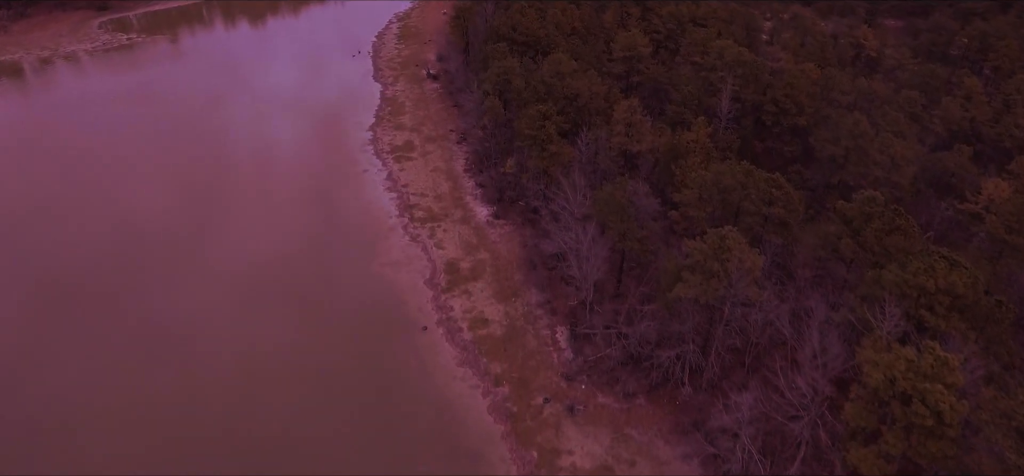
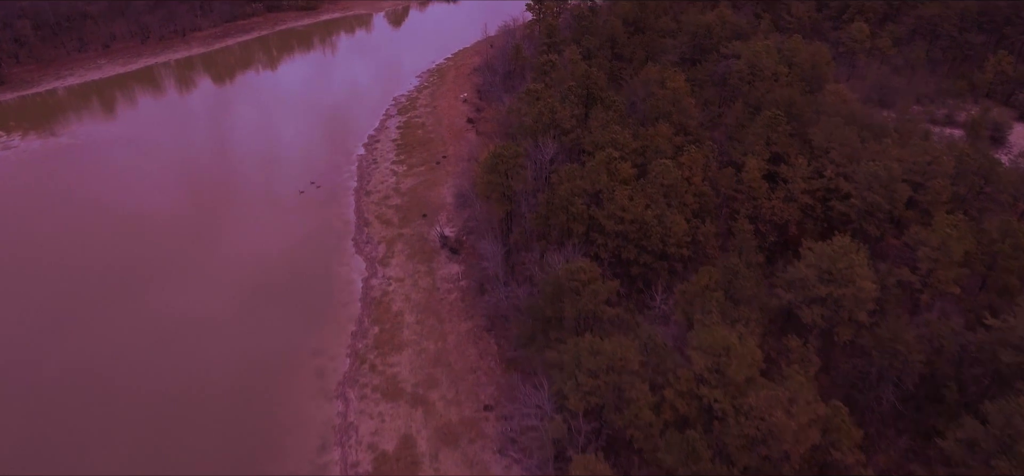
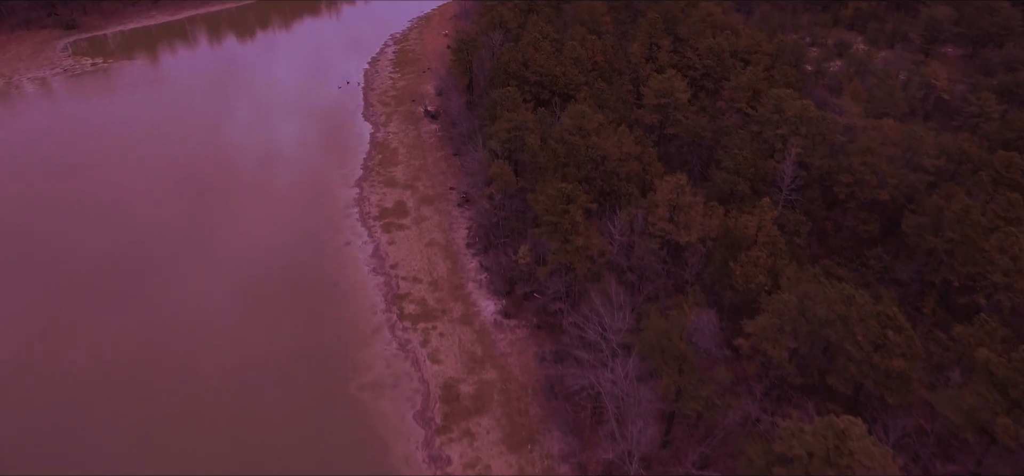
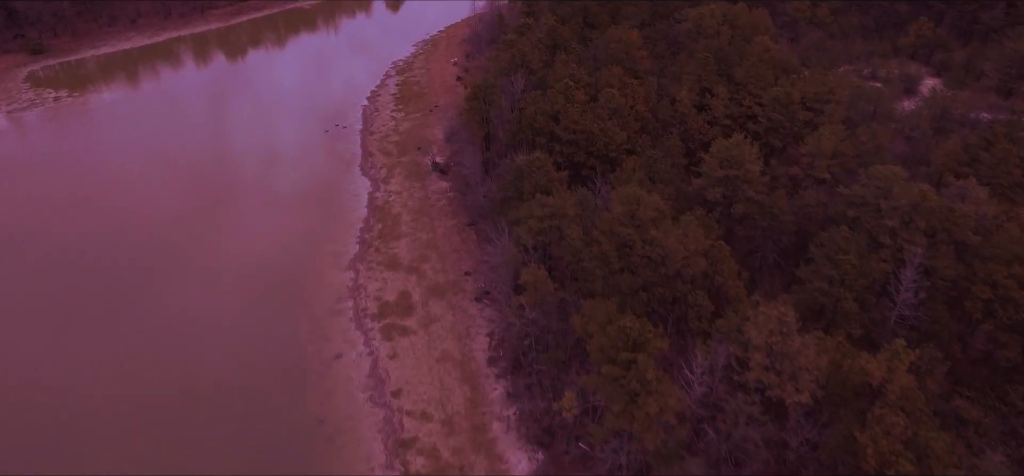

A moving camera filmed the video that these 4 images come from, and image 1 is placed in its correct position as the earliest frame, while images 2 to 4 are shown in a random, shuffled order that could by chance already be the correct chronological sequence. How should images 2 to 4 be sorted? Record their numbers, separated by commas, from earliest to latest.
3, 4, 2
